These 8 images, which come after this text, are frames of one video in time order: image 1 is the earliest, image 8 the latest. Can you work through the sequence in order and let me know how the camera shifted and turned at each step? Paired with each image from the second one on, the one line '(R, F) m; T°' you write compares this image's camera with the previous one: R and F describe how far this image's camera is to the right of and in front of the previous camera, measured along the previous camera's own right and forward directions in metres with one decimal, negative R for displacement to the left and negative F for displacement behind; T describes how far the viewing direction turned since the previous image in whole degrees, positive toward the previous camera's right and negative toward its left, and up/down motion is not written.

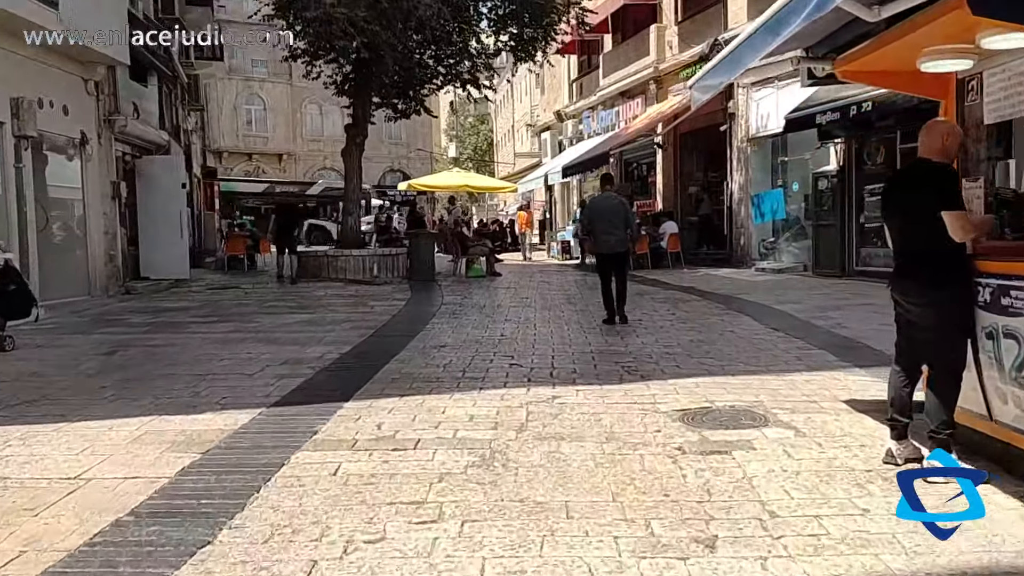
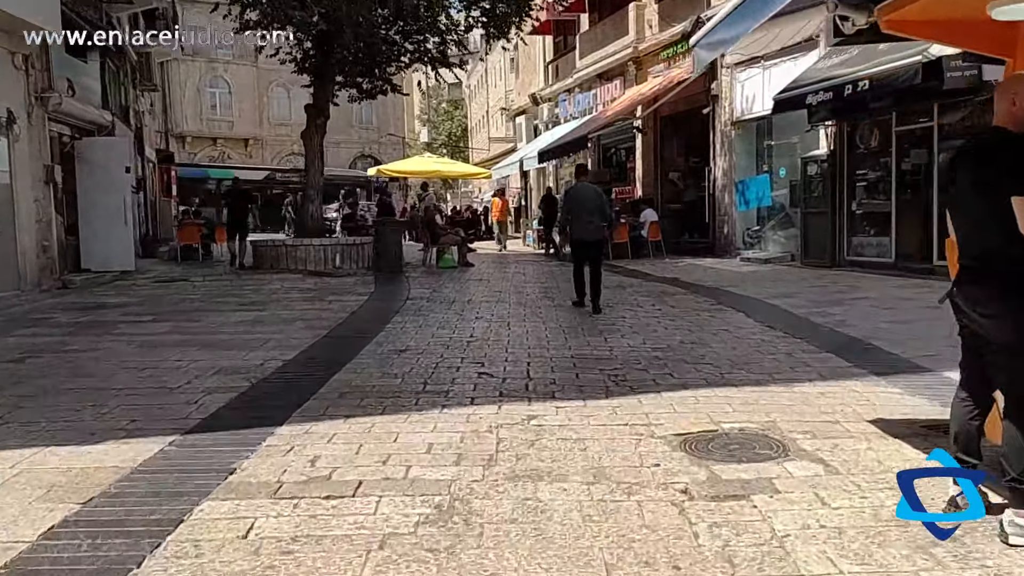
(+0.1, +1.0) m; +2°
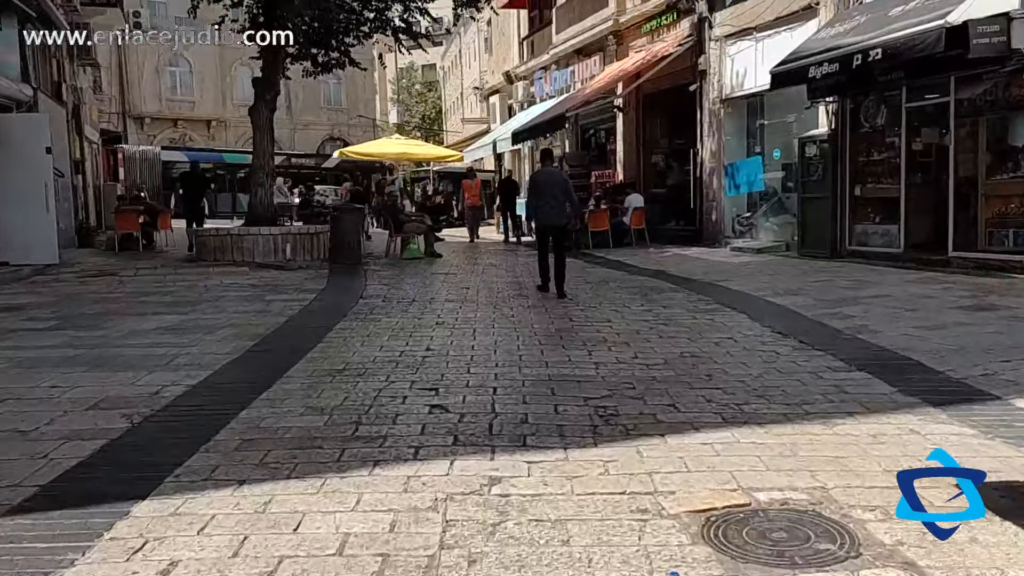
(+0.1, +1.4) m; +2°
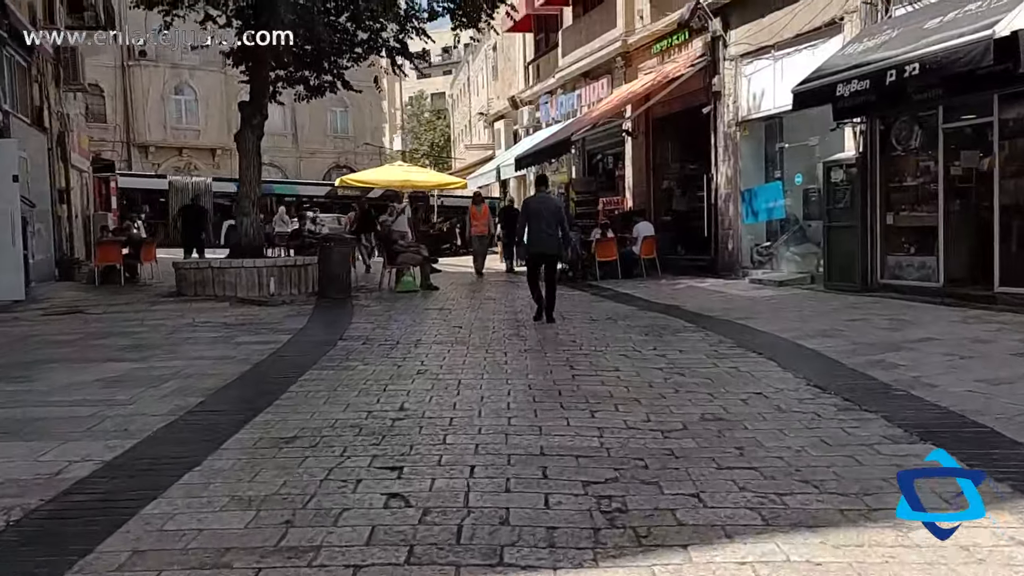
(+0.2, +1.0) m; -1°
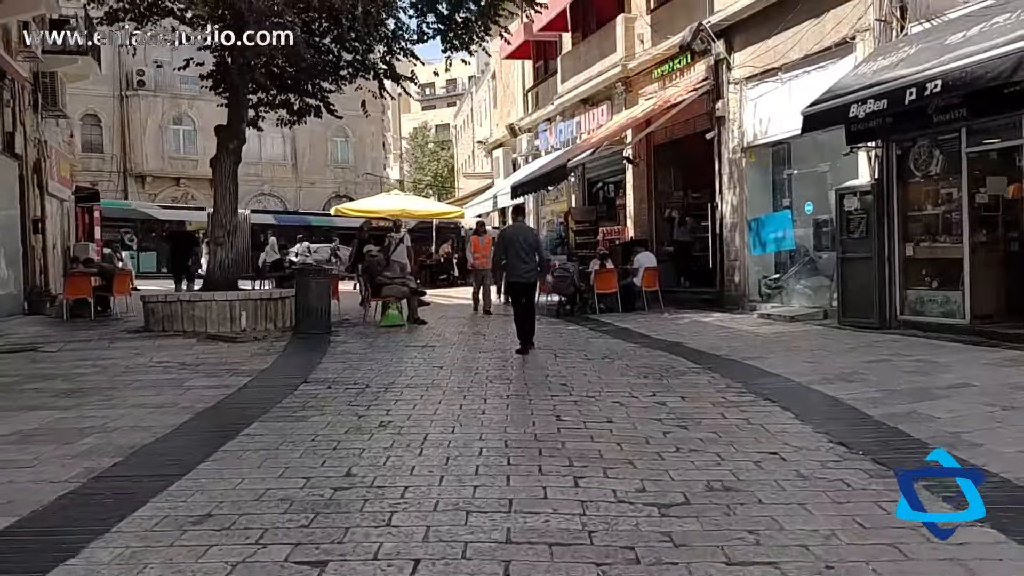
(+0.2, +0.9) m; 0°
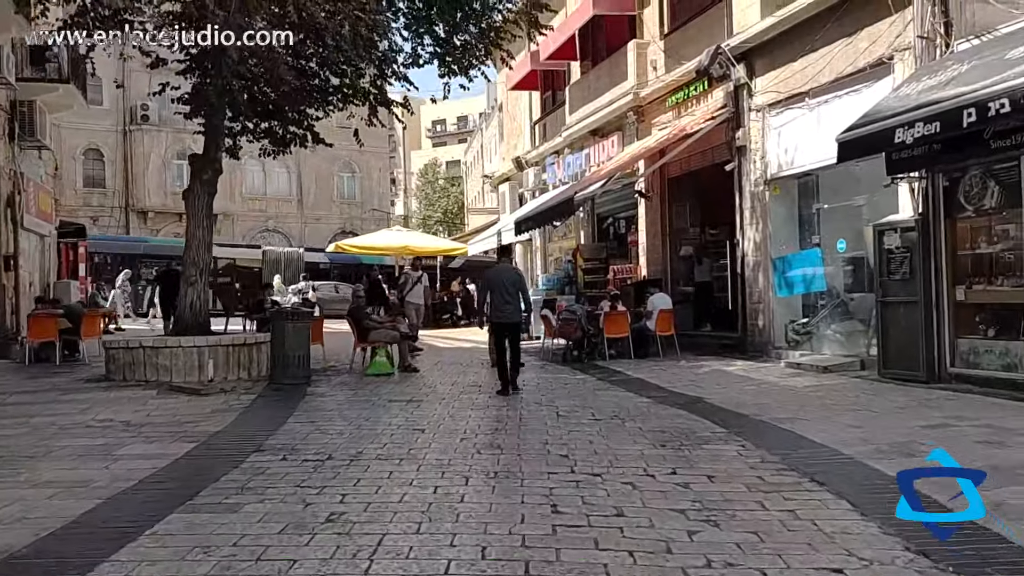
(+0.2, +1.2) m; -1°
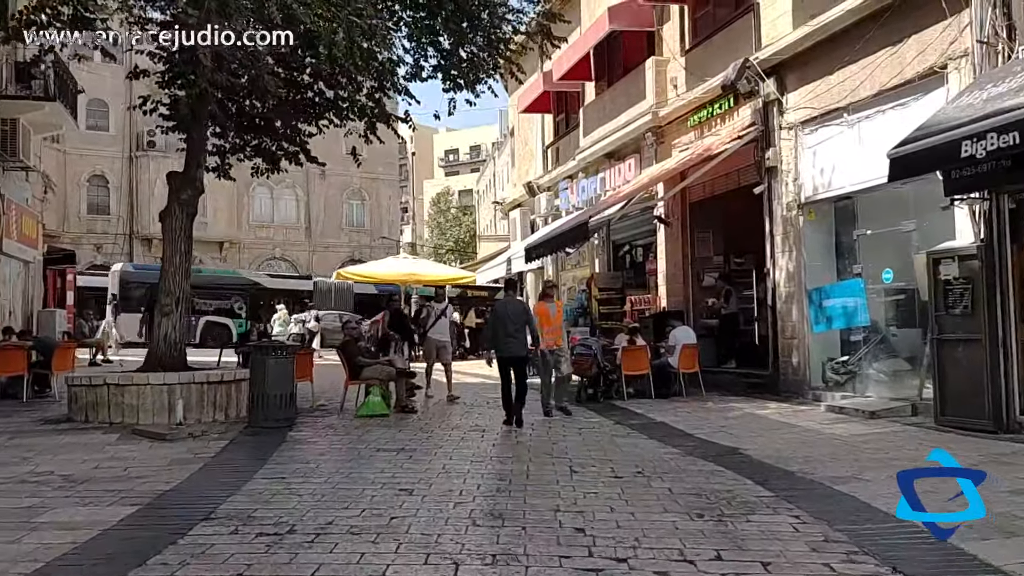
(+0.1, +1.1) m; -1°
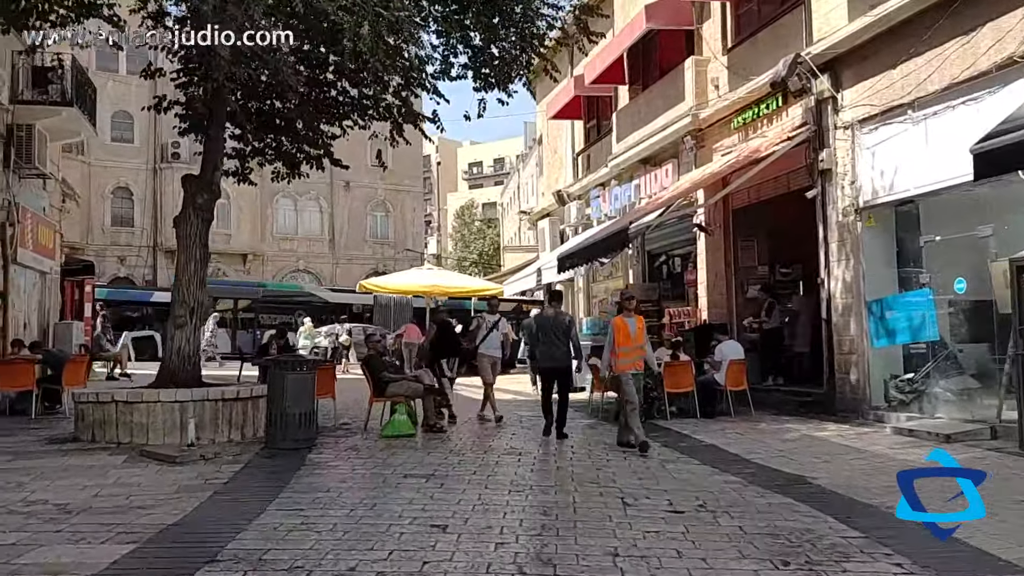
(-0.2, +0.8) m; -2°
